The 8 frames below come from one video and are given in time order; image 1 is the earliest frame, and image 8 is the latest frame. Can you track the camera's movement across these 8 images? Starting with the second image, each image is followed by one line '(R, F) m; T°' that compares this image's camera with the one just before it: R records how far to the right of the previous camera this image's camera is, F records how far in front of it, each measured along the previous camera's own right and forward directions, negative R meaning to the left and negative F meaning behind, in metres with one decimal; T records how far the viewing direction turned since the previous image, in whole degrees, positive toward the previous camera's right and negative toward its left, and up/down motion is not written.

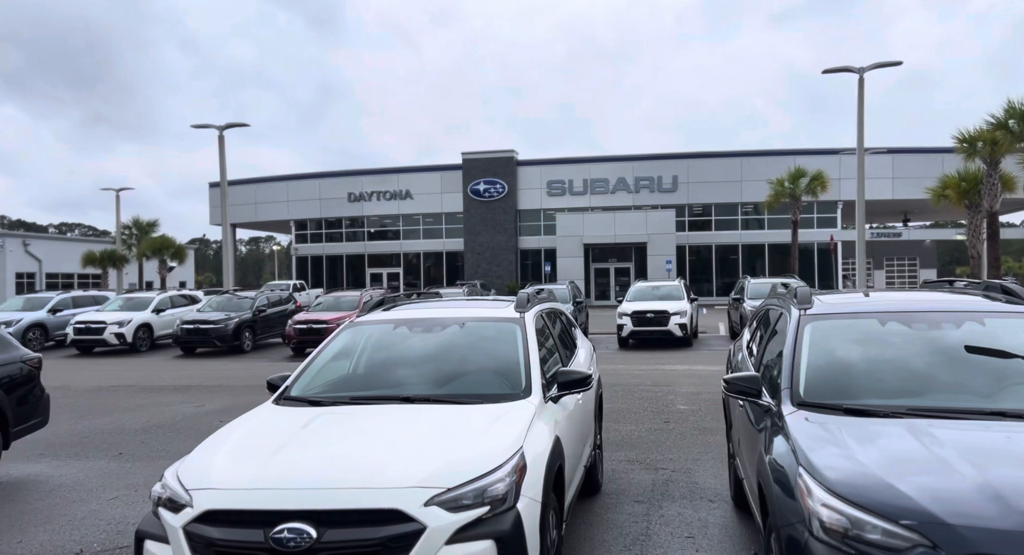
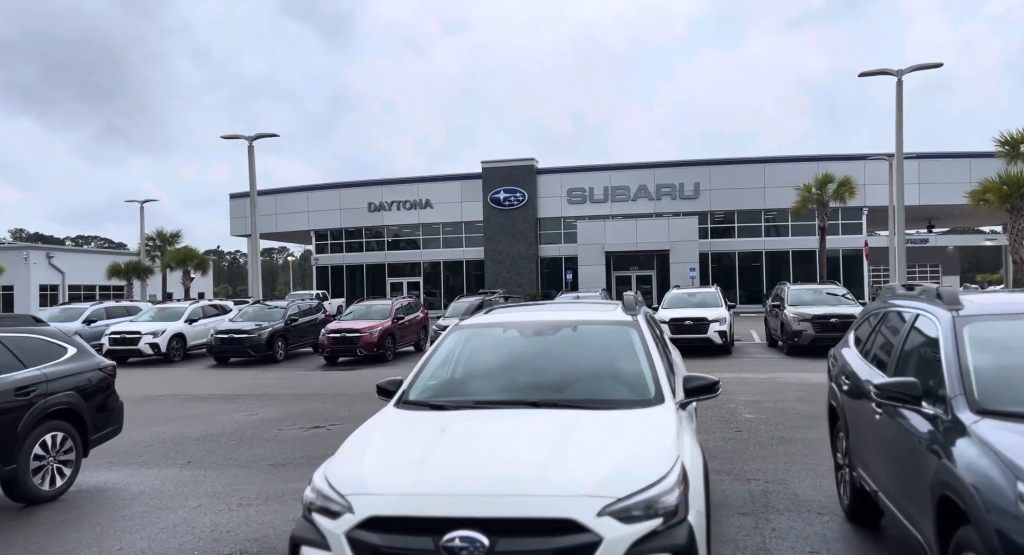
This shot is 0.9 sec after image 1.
(-0.5, +0.1) m; -2°
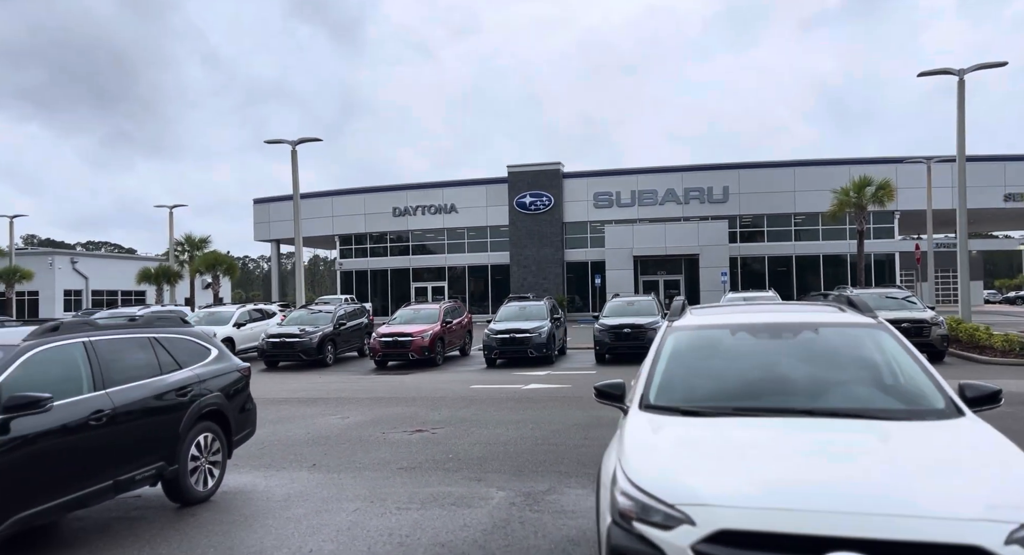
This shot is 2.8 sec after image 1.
(-1.1, +0.1) m; -4°
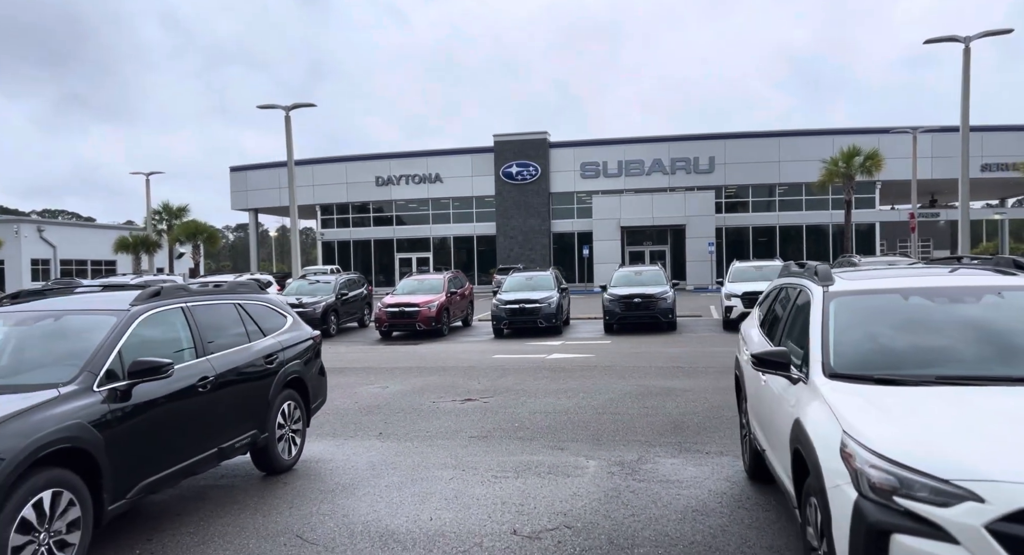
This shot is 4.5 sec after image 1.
(-0.9, +0.2) m; 0°
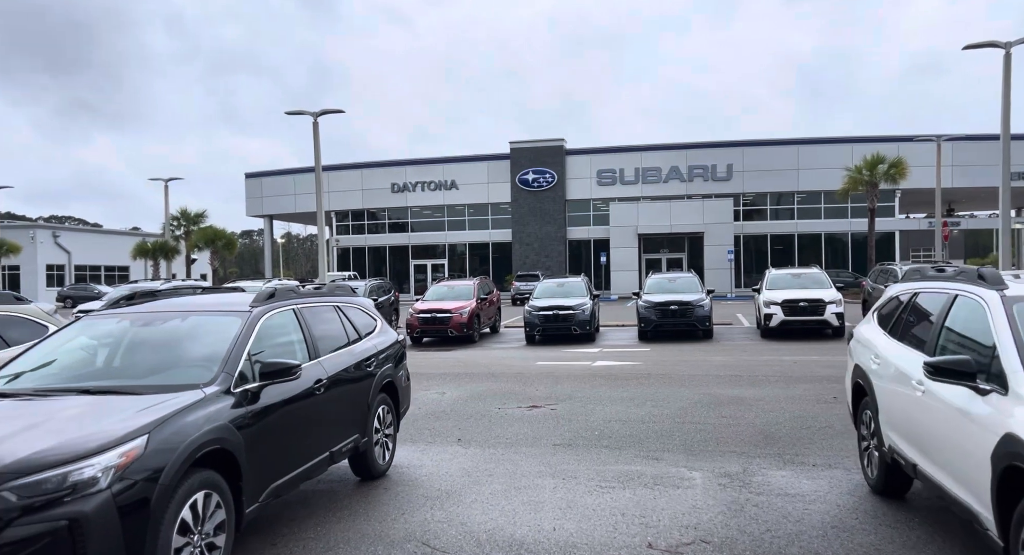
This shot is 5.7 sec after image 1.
(-0.7, +0.1) m; -2°
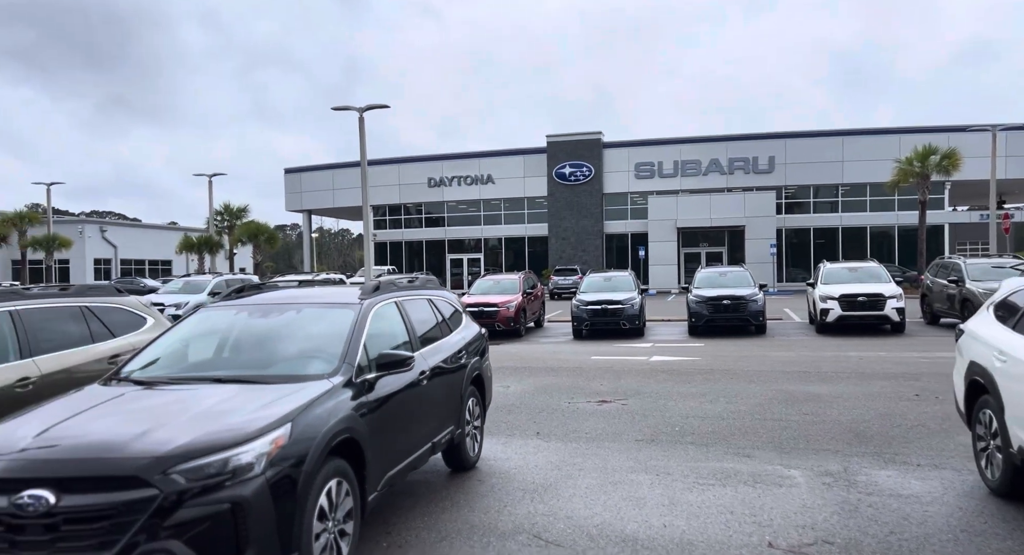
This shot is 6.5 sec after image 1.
(-0.4, 0.0) m; -4°
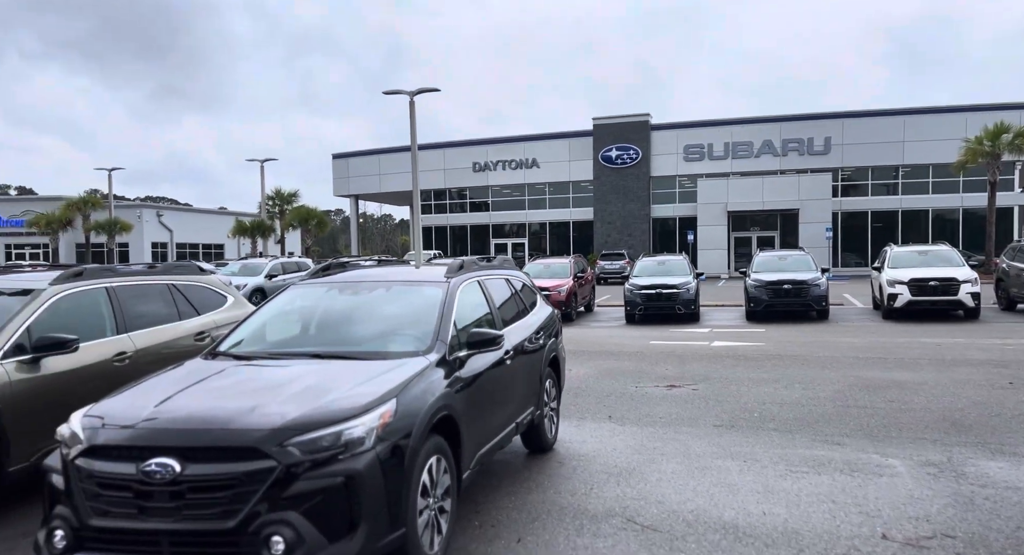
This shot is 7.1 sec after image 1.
(-0.3, +0.1) m; -5°
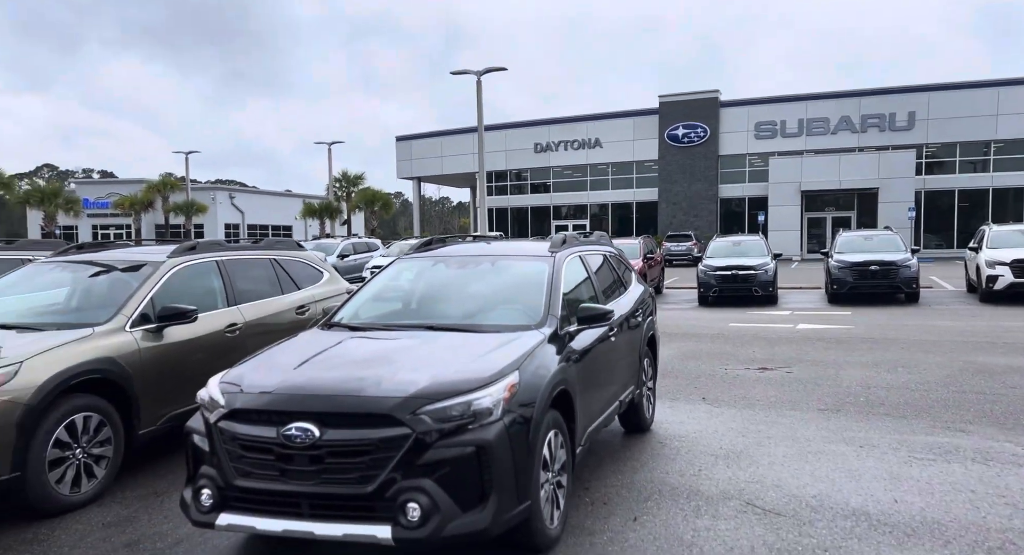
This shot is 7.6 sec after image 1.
(-0.3, +0.1) m; -6°
